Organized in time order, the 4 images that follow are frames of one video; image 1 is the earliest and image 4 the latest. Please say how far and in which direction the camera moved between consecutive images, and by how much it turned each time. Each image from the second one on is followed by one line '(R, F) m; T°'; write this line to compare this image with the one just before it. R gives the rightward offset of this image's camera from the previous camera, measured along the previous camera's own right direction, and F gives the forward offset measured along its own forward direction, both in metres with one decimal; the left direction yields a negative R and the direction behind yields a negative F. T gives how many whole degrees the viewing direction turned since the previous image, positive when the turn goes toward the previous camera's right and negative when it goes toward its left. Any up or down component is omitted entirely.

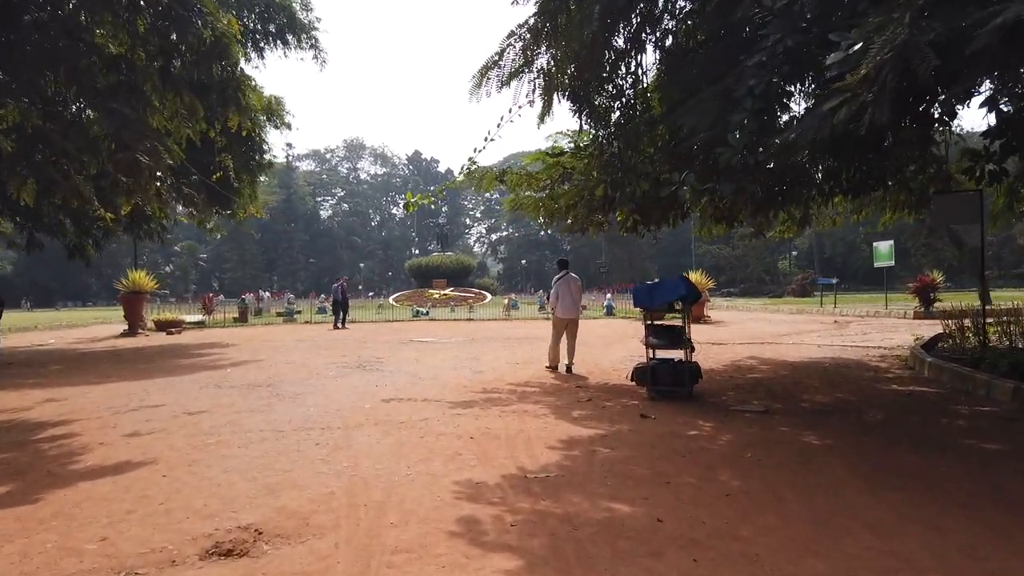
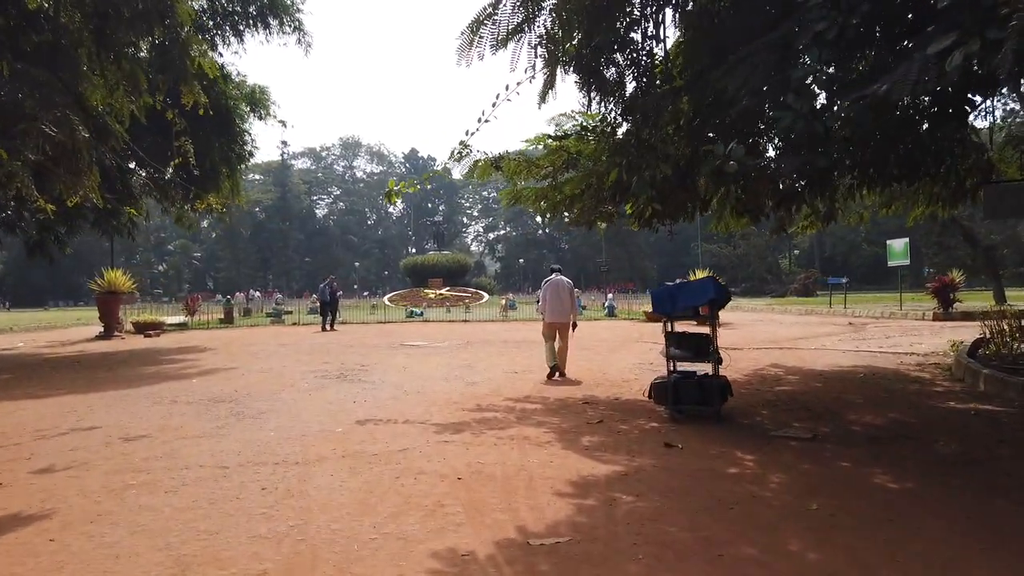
(0.0, +1.2) m; 0°
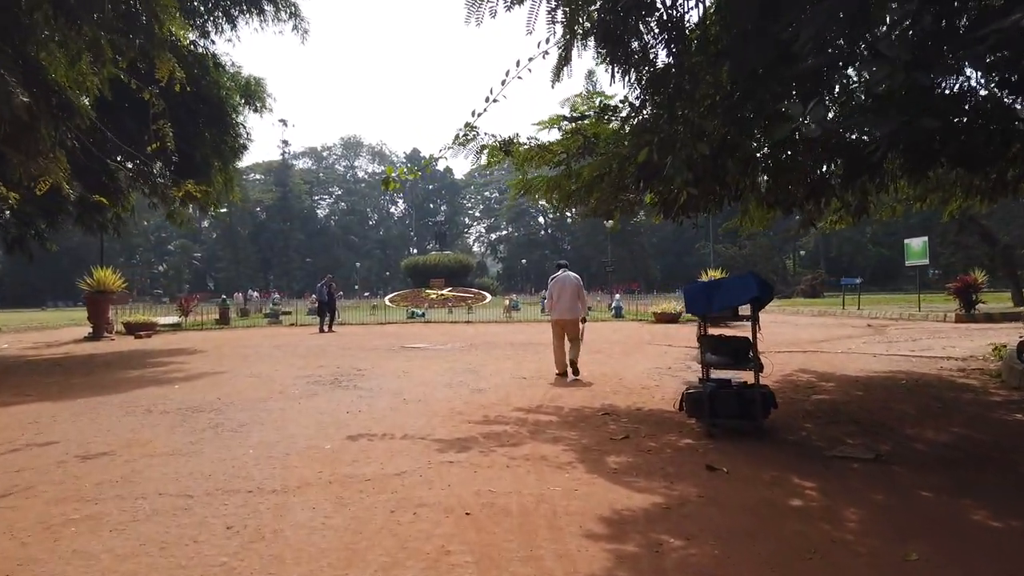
(-0.1, +0.8) m; 0°
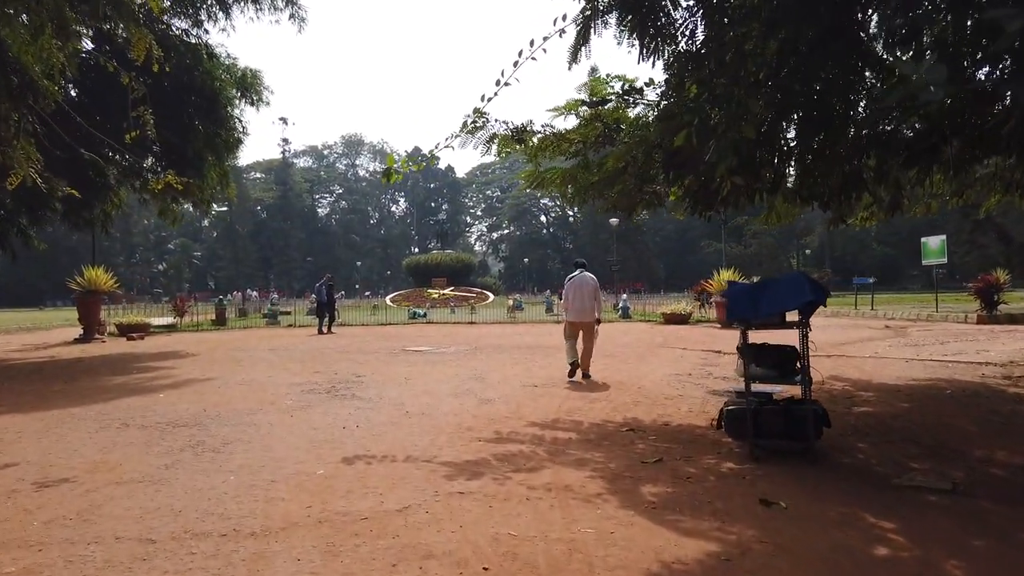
(-0.1, +0.7) m; 0°
